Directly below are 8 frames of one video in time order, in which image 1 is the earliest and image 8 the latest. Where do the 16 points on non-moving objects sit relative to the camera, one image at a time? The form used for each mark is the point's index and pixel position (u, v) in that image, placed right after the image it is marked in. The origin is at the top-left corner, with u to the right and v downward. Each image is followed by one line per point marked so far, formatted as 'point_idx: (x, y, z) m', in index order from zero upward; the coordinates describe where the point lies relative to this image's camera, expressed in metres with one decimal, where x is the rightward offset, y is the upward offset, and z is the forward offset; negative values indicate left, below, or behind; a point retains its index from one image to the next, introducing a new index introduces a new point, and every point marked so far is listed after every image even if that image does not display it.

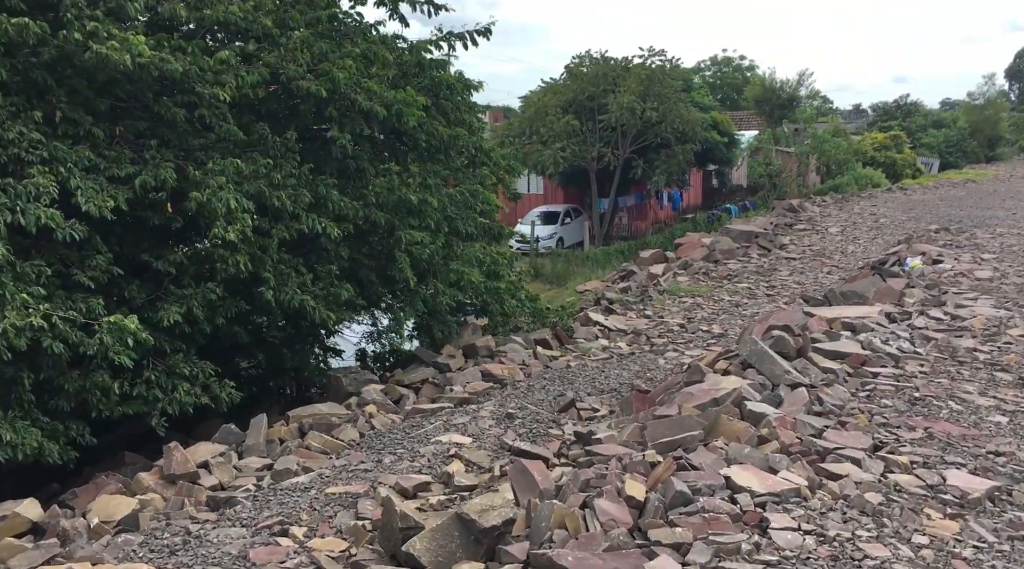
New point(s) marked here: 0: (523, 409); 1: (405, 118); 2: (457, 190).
0: (+0.1, -1.1, +9.0) m
1: (-1.1, +1.7, +10.3) m
2: (-0.7, +1.2, +12.1) m
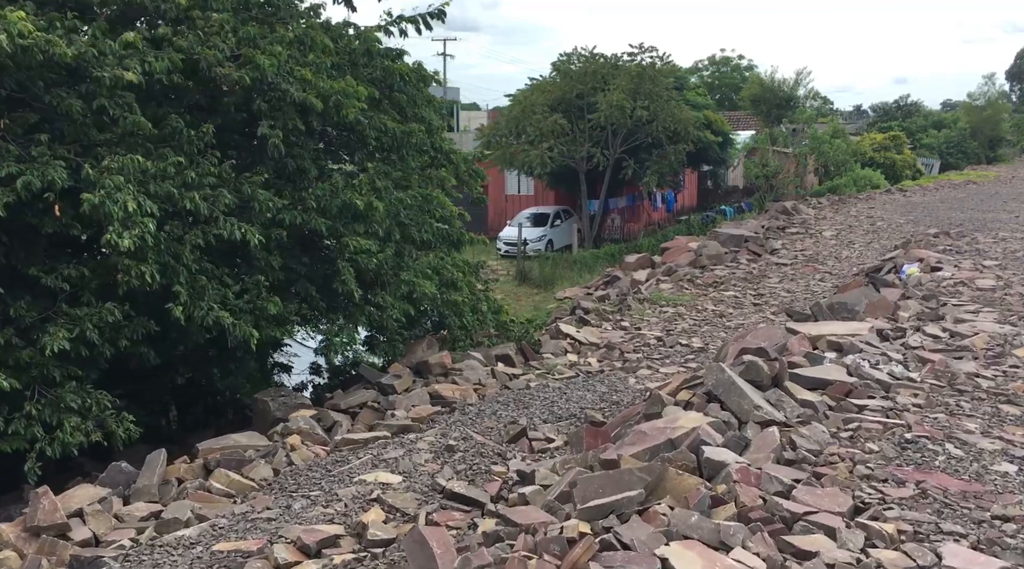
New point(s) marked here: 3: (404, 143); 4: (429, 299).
0: (-0.4, -1.2, +8.0) m
1: (-1.6, +1.6, +9.3) m
2: (-1.2, +1.0, +11.1) m
3: (-1.3, +1.6, +11.2) m
4: (-1.0, -0.1, +11.1) m
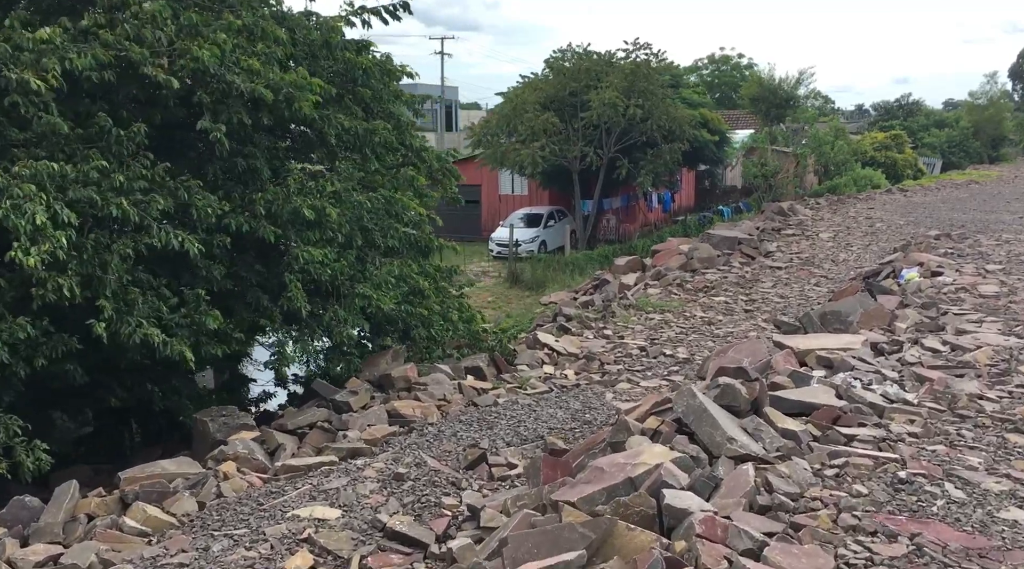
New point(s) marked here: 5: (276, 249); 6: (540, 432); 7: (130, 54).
0: (-0.7, -1.3, +7.3) m
1: (-1.9, +1.5, +8.6) m
2: (-1.5, +1.0, +10.4) m
3: (-1.6, +1.5, +10.4) m
4: (-1.3, -0.2, +10.4) m
5: (-2.2, +0.4, +9.4) m
6: (+0.2, -1.2, +8.0) m
7: (-3.0, +1.8, +7.8) m
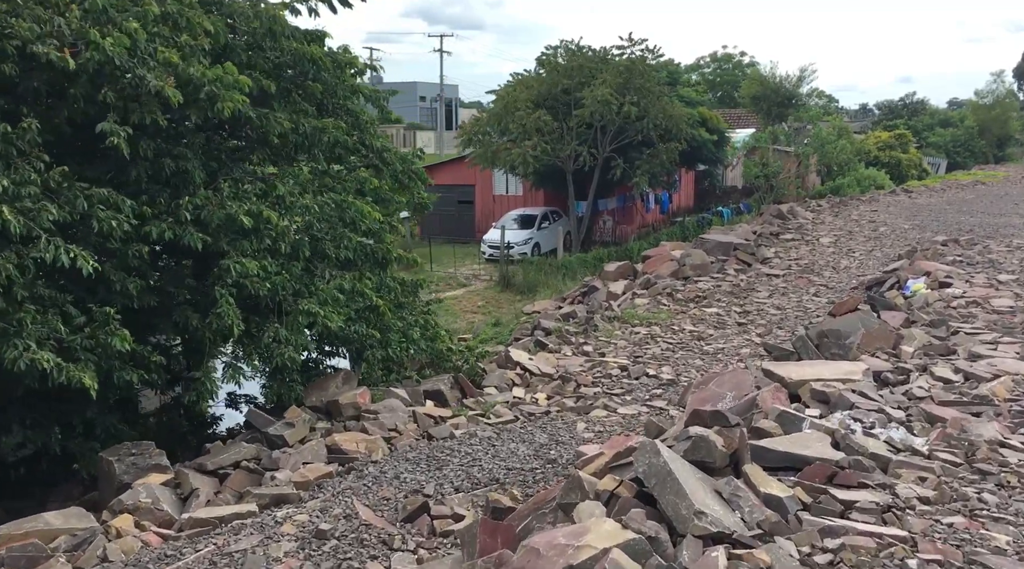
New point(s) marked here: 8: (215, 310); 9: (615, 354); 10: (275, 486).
0: (-1.0, -1.5, +6.3) m
1: (-2.2, +1.4, +7.6) m
2: (-1.8, +0.8, +9.4) m
3: (-1.9, +1.4, +9.4) m
4: (-1.6, -0.4, +9.4) m
5: (-2.5, +0.2, +8.4) m
6: (-0.1, -1.3, +7.0) m
7: (-3.3, +1.7, +6.8) m
8: (-2.4, -0.2, +7.9) m
9: (+1.2, -0.8, +11.6) m
10: (-1.6, -1.4, +6.9) m
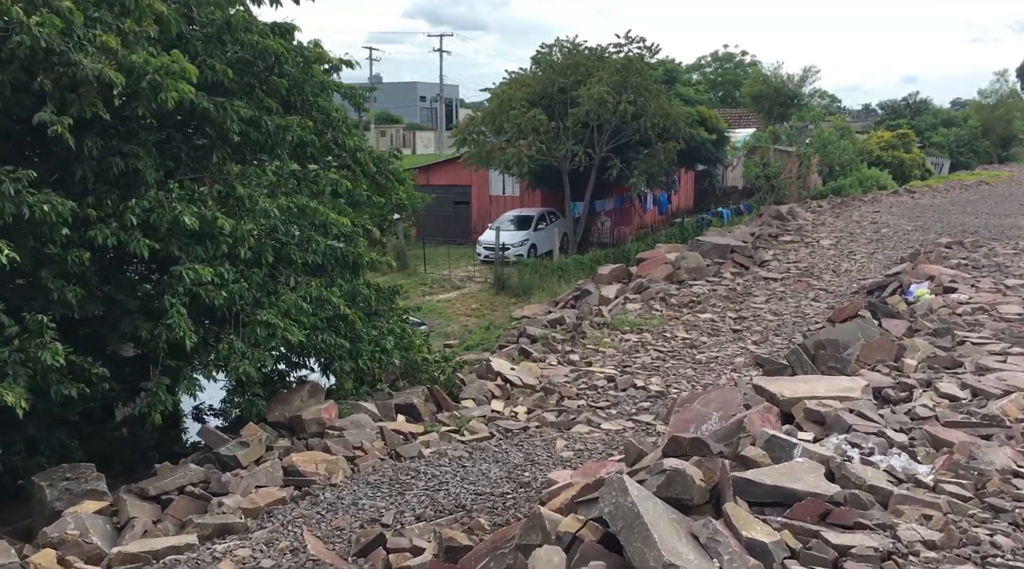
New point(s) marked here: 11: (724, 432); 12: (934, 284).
0: (-1.2, -1.5, +5.7) m
1: (-2.4, +1.3, +7.1) m
2: (-2.0, +0.8, +8.8) m
3: (-2.1, +1.3, +8.9) m
4: (-1.8, -0.4, +8.9) m
5: (-2.8, +0.2, +7.8) m
6: (-0.3, -1.4, +6.4) m
7: (-3.5, +1.6, +6.2) m
8: (-2.6, -0.3, +7.4) m
9: (+1.0, -0.9, +11.0) m
10: (-1.8, -1.5, +6.3) m
11: (+1.2, -0.8, +5.5) m
12: (+5.3, 0.0, +12.4) m
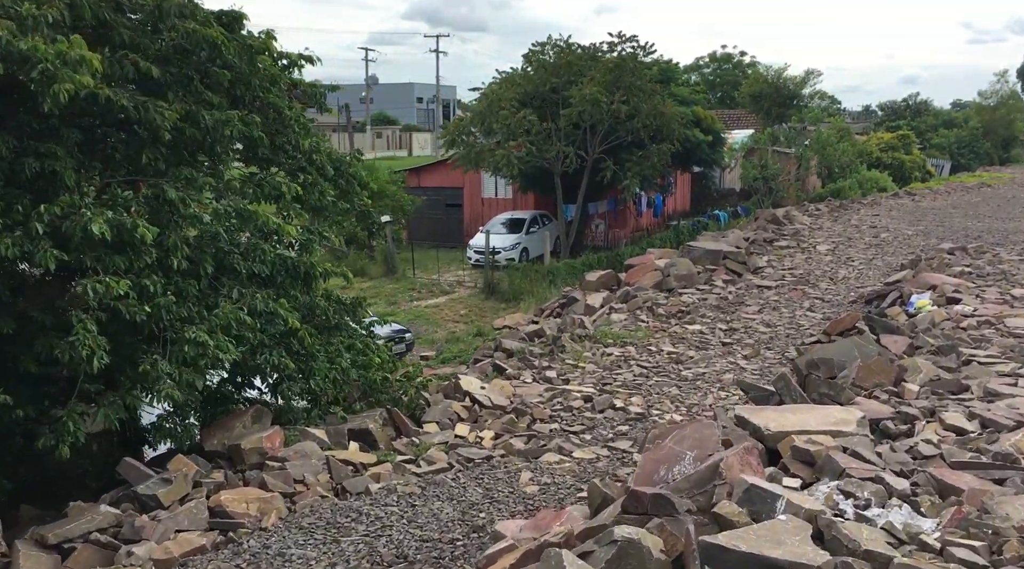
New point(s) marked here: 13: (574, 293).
0: (-1.5, -1.6, +4.9) m
1: (-2.7, +1.2, +6.3) m
2: (-2.3, +0.6, +8.1) m
3: (-2.4, +1.2, +8.1) m
4: (-2.1, -0.6, +8.1) m
5: (-3.1, +0.1, +7.1) m
6: (-0.6, -1.5, +5.7) m
7: (-3.8, +1.5, +5.4) m
8: (-2.9, -0.4, +6.6) m
9: (+0.7, -1.0, +10.3) m
10: (-2.1, -1.6, +5.5) m
11: (+0.9, -0.9, +4.8) m
12: (+5.0, -0.1, +11.6) m
13: (+1.0, -0.1, +16.5) m
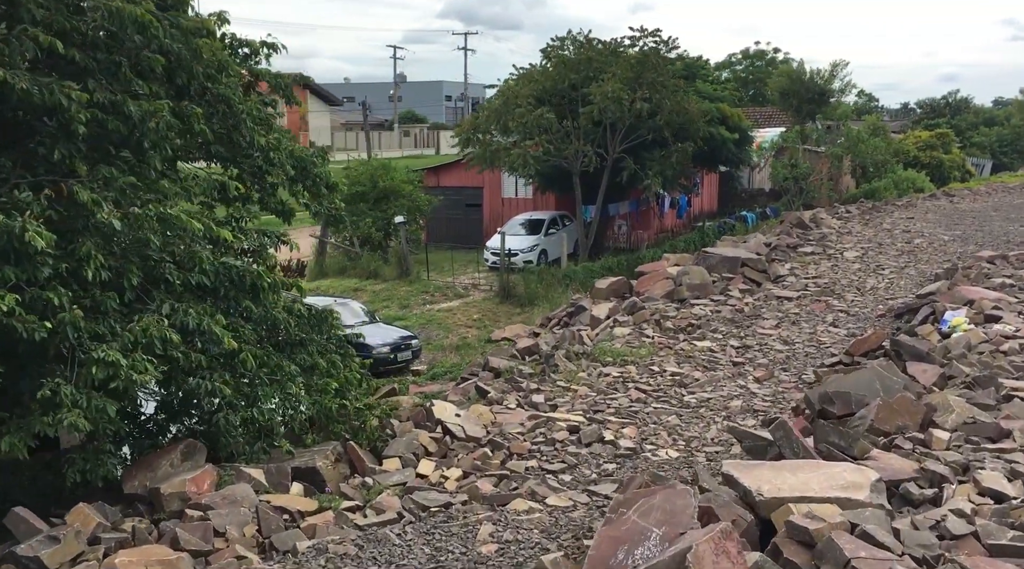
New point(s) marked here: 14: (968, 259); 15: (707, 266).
0: (-1.9, -1.8, +3.9) m
1: (-3.0, +1.1, +5.4) m
2: (-2.6, +0.5, +7.1) m
3: (-2.6, +1.1, +7.2) m
4: (-2.3, -0.7, +7.1) m
5: (-3.3, -0.1, +6.1) m
6: (-1.0, -1.7, +4.7) m
7: (-4.1, +1.4, +4.5) m
8: (-3.2, -0.5, +5.7) m
9: (+0.5, -1.1, +9.2) m
10: (-2.5, -1.7, +4.6) m
11: (+0.6, -1.0, +3.7) m
12: (+4.9, -0.3, +10.4) m
13: (+1.0, -0.3, +15.4) m
14: (+6.7, +0.4, +14.7) m
15: (+3.0, +0.3, +15.1) m
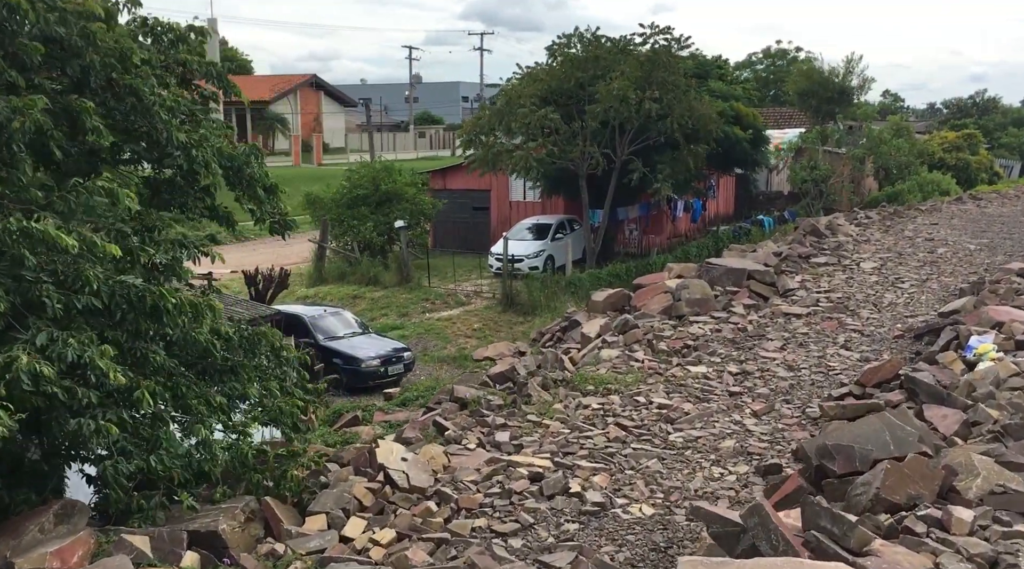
0: (-2.3, -2.0, +2.8) m
1: (-3.4, +0.9, +4.3) m
2: (-2.9, +0.3, +6.0) m
3: (-3.0, +0.9, +6.1) m
4: (-2.7, -0.9, +6.0) m
5: (-3.7, -0.3, +5.1) m
6: (-1.4, -1.8, +3.5) m
7: (-4.6, +1.2, +3.5) m
8: (-3.6, -0.7, +4.6) m
9: (+0.2, -1.3, +8.0) m
10: (-2.9, -1.9, +3.5) m
11: (+0.1, -1.2, +2.6) m
12: (+4.5, -0.5, +9.2) m
13: (+0.8, -0.5, +14.2) m
14: (+6.5, +0.2, +13.4) m
15: (+2.8, +0.1, +13.9) m
